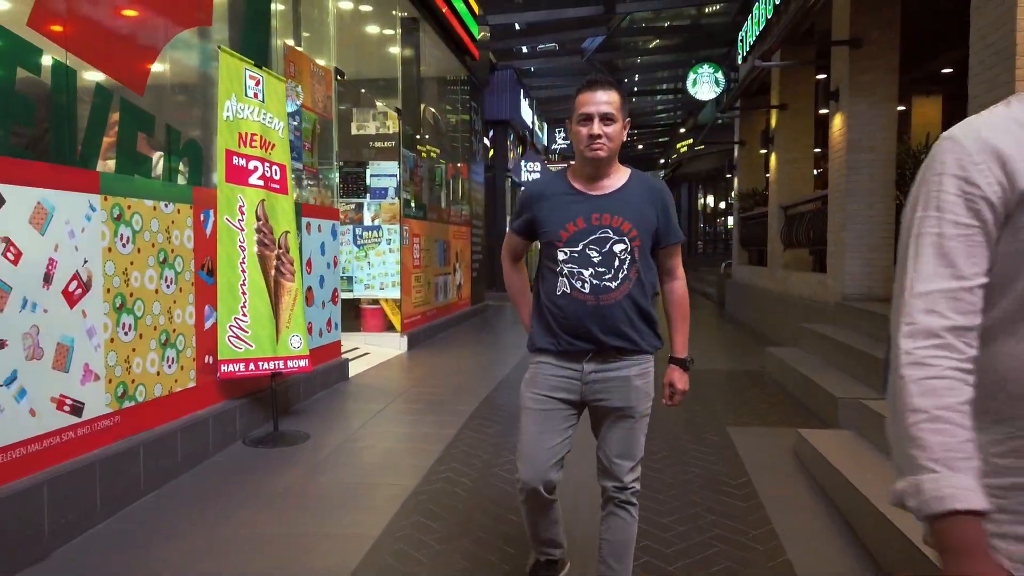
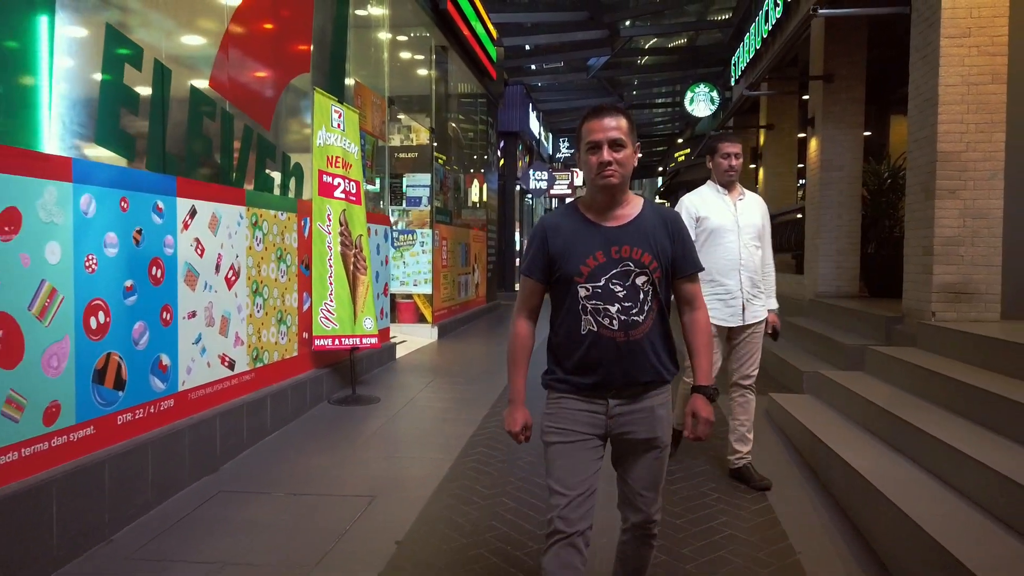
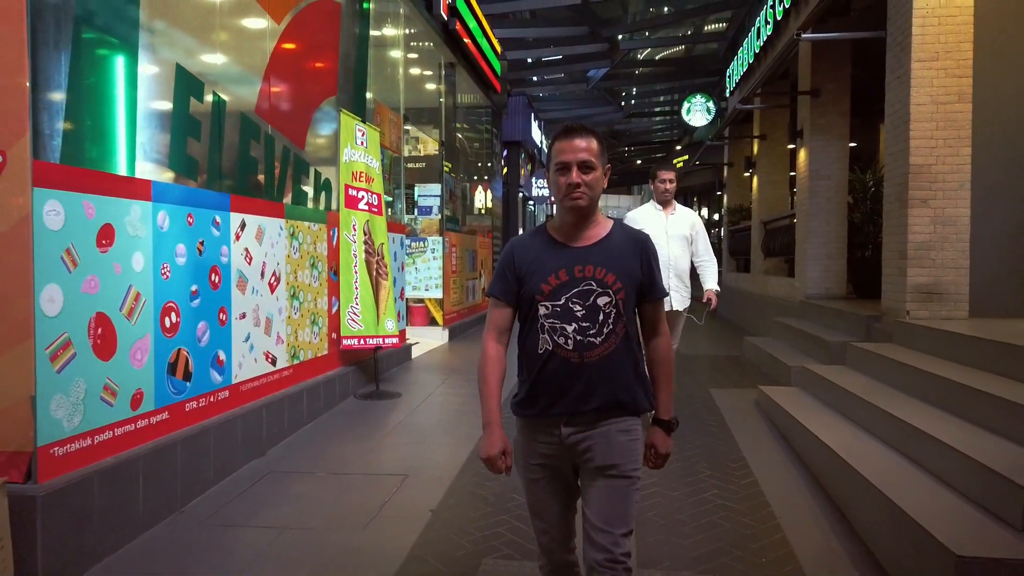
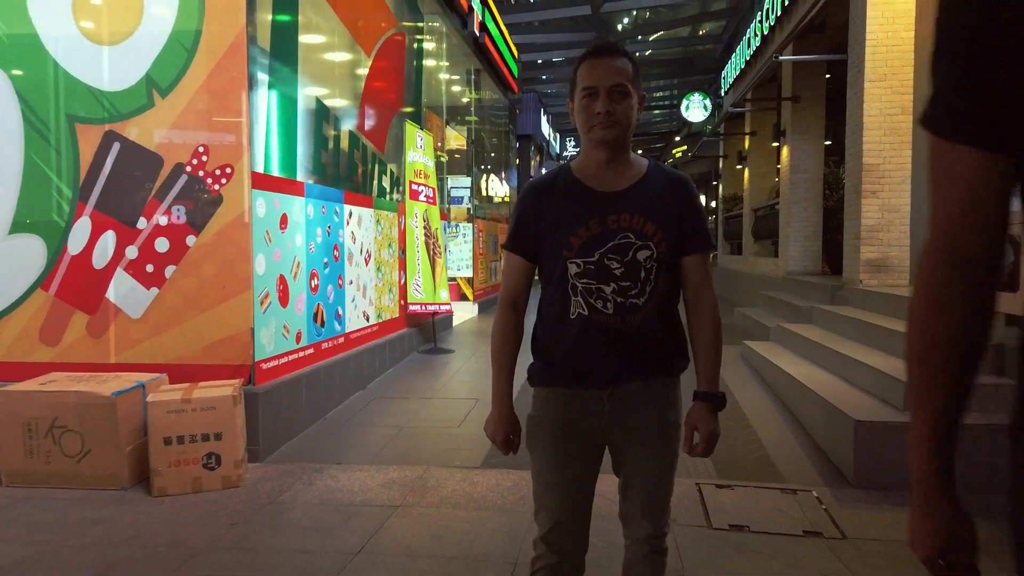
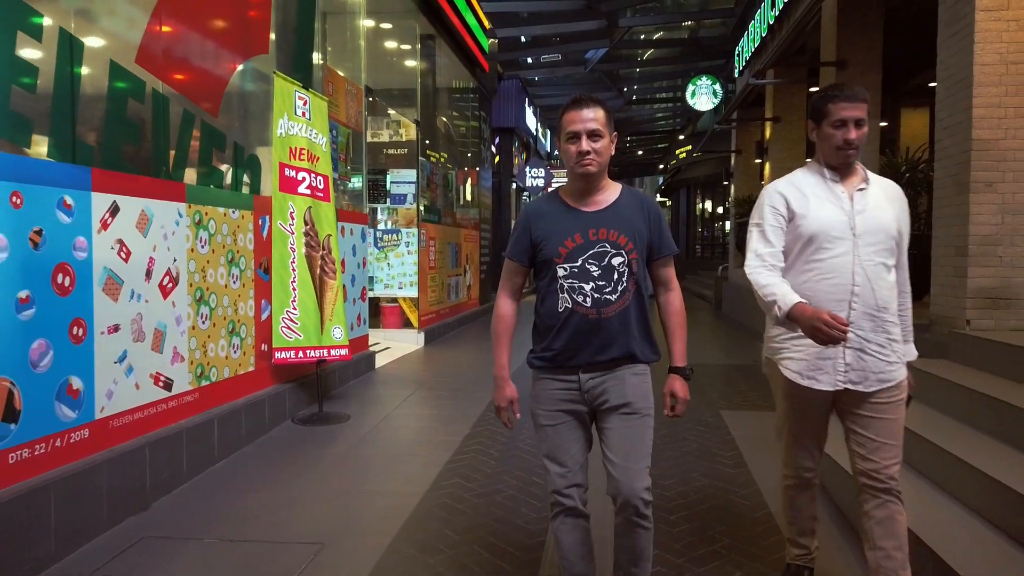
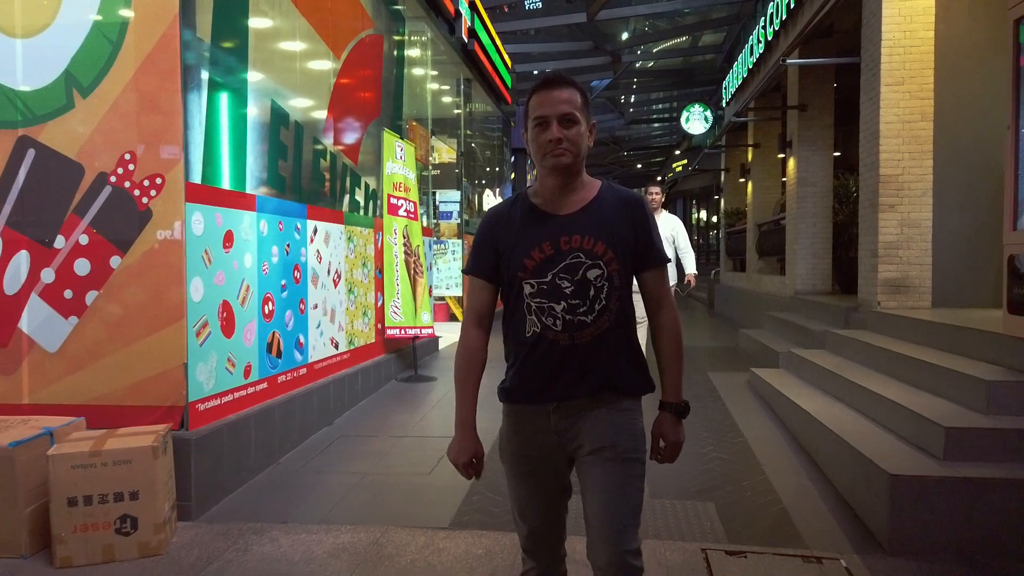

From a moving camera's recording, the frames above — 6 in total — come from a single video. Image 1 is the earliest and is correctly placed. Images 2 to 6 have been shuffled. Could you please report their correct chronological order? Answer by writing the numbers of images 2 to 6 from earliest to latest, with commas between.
5, 2, 3, 6, 4
